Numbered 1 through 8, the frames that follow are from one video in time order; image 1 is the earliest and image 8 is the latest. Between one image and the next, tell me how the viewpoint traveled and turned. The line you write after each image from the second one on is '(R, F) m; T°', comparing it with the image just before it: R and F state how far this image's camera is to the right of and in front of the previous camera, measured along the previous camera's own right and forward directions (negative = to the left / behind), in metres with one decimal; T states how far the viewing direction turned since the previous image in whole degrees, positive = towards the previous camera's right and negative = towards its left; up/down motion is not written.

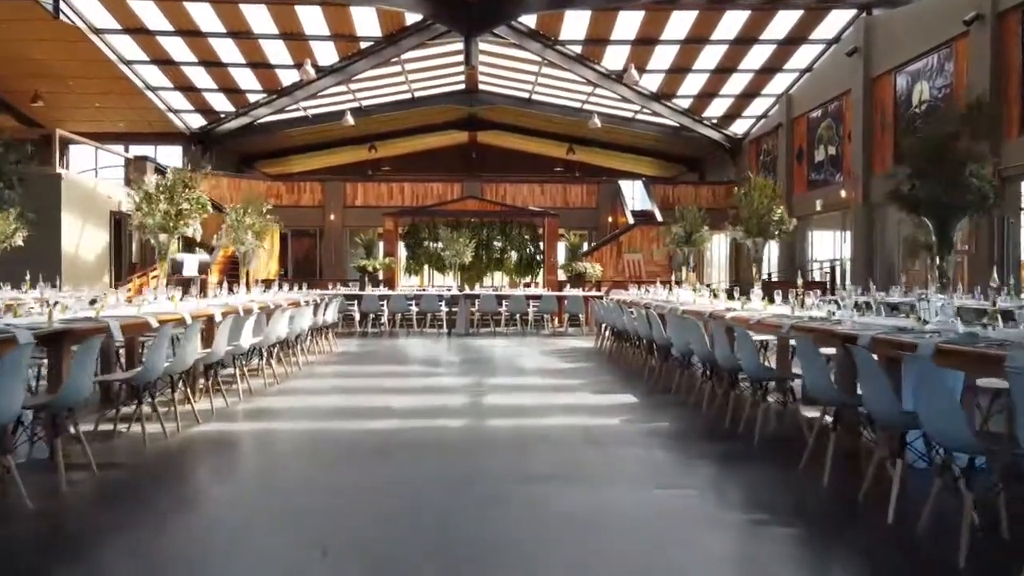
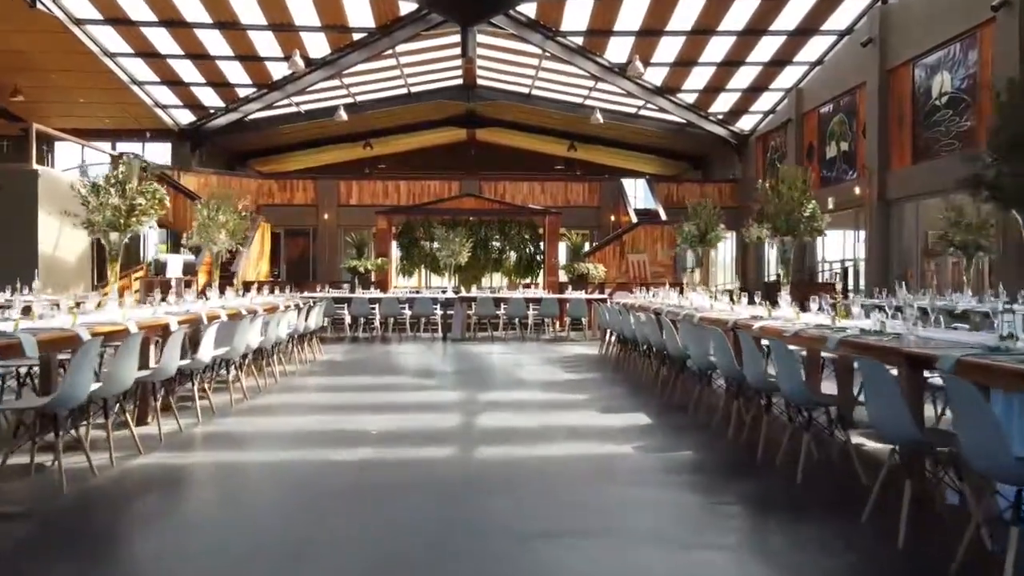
(0.0, +0.7) m; 0°
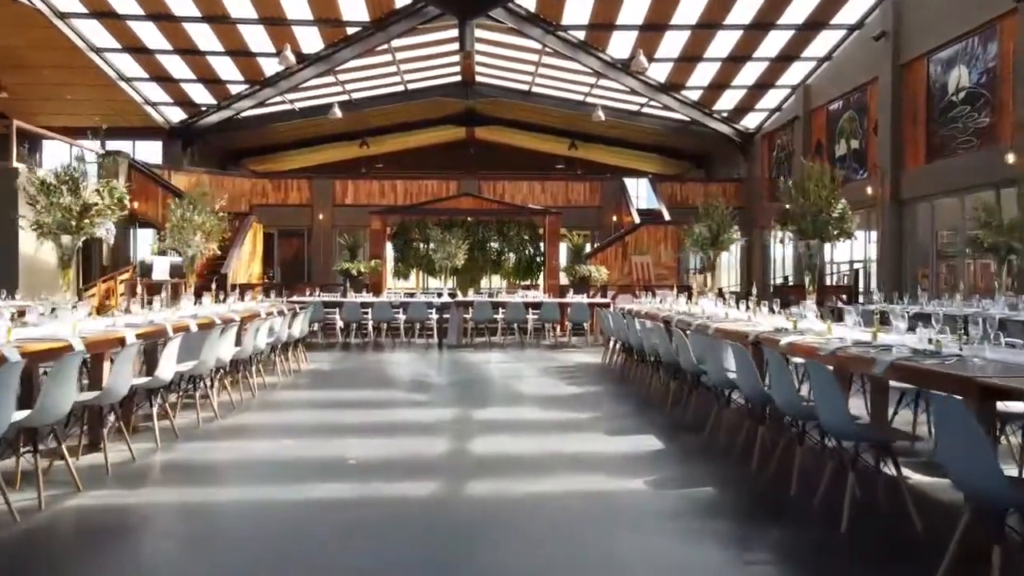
(0.0, +0.6) m; 0°
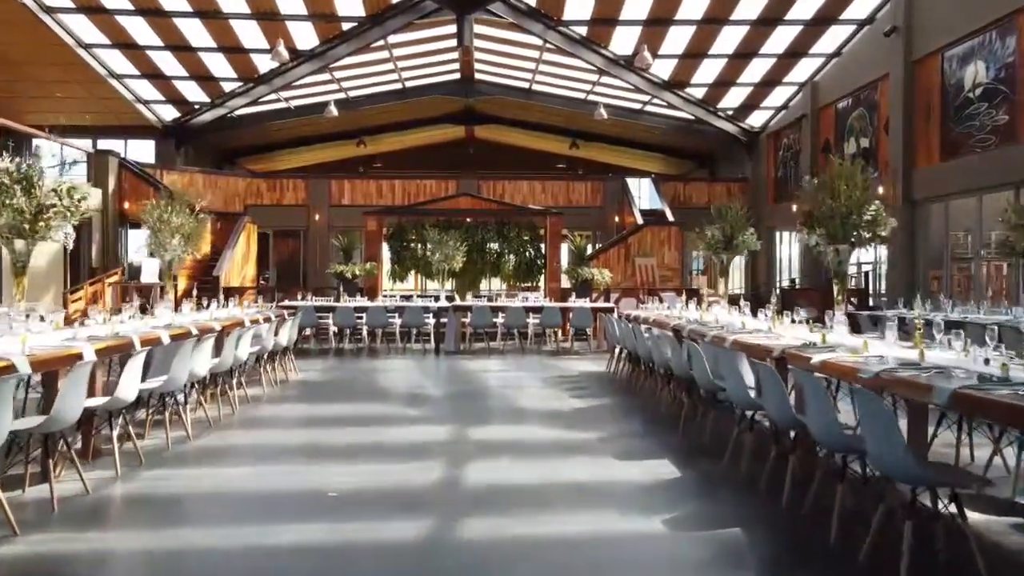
(0.0, +0.5) m; 0°
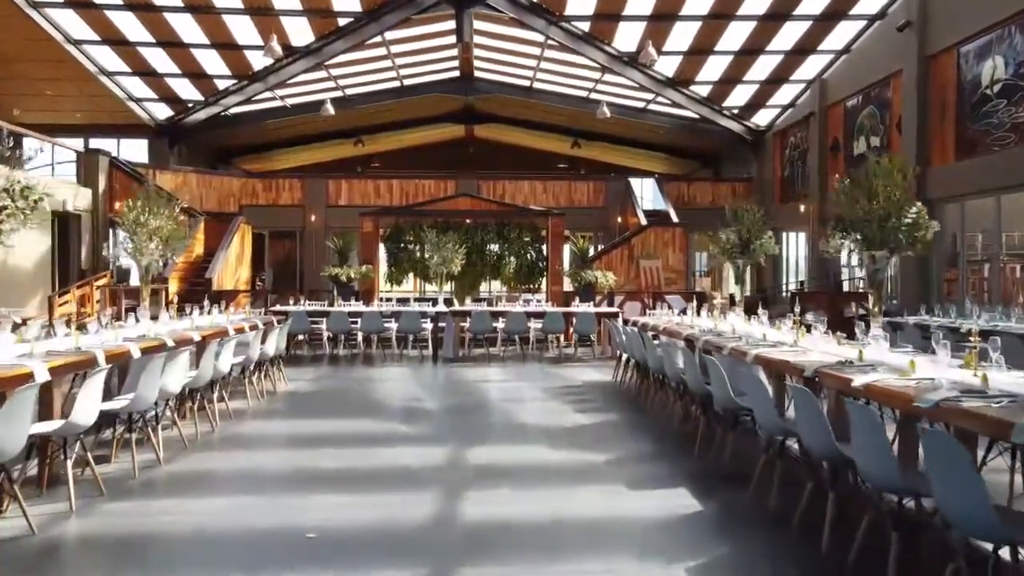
(0.0, +0.4) m; 0°
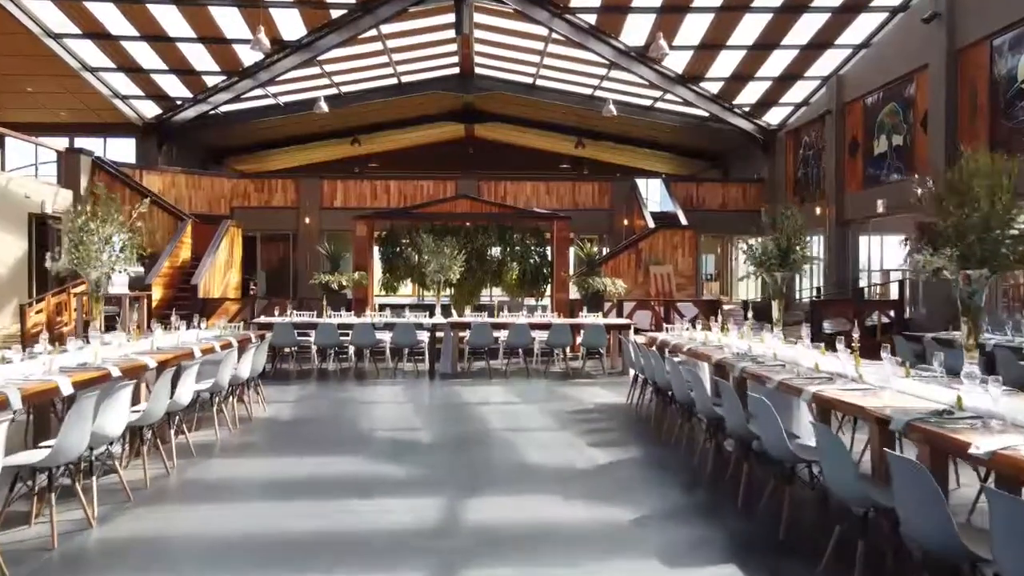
(0.0, +0.8) m; 0°
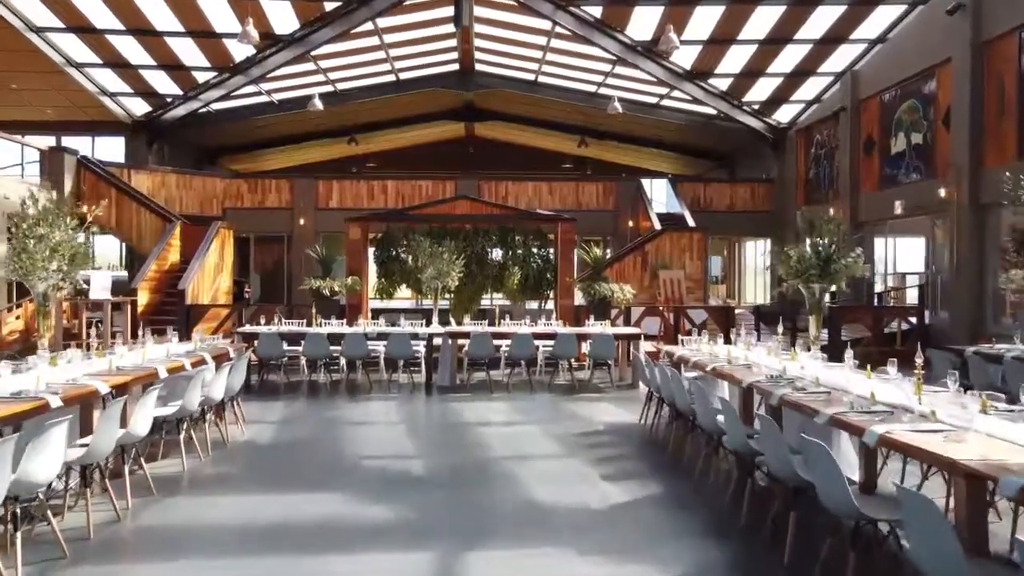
(0.0, +0.6) m; 0°
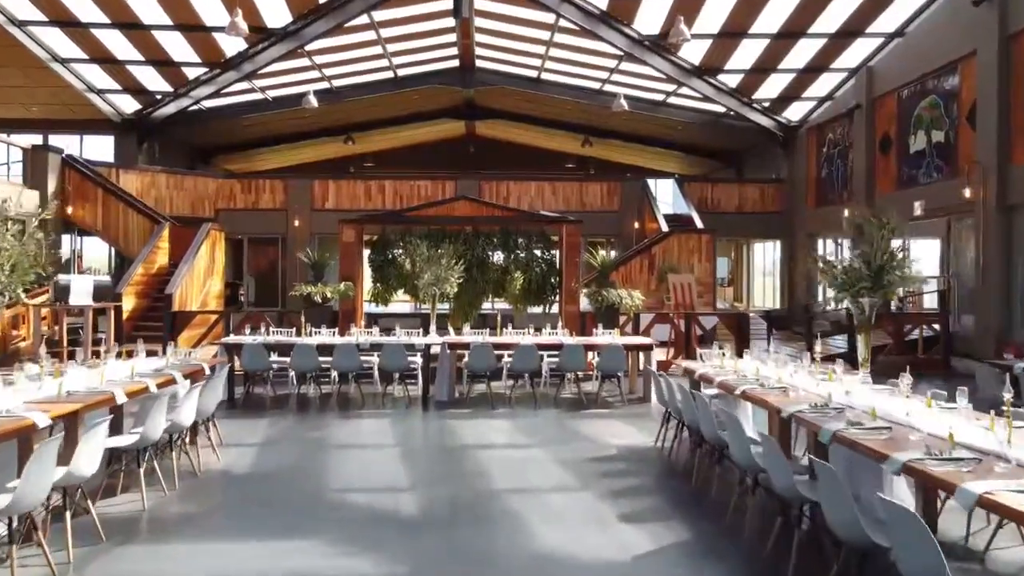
(0.0, +0.6) m; 0°
